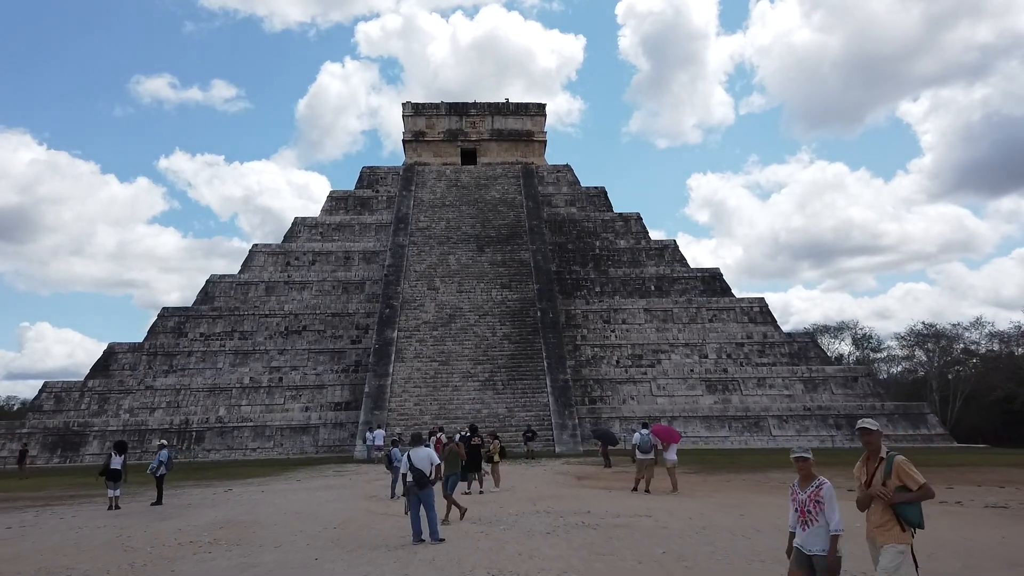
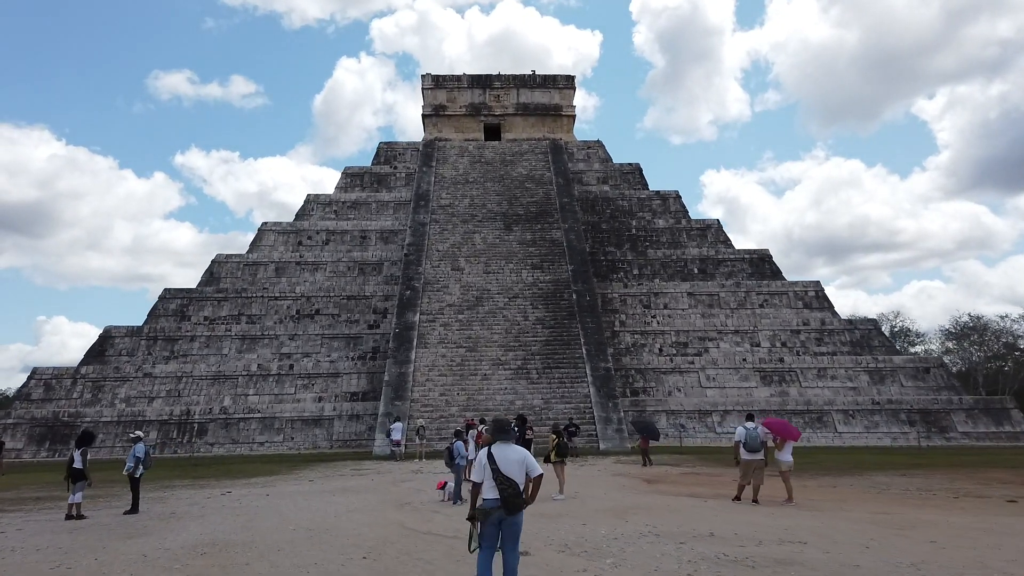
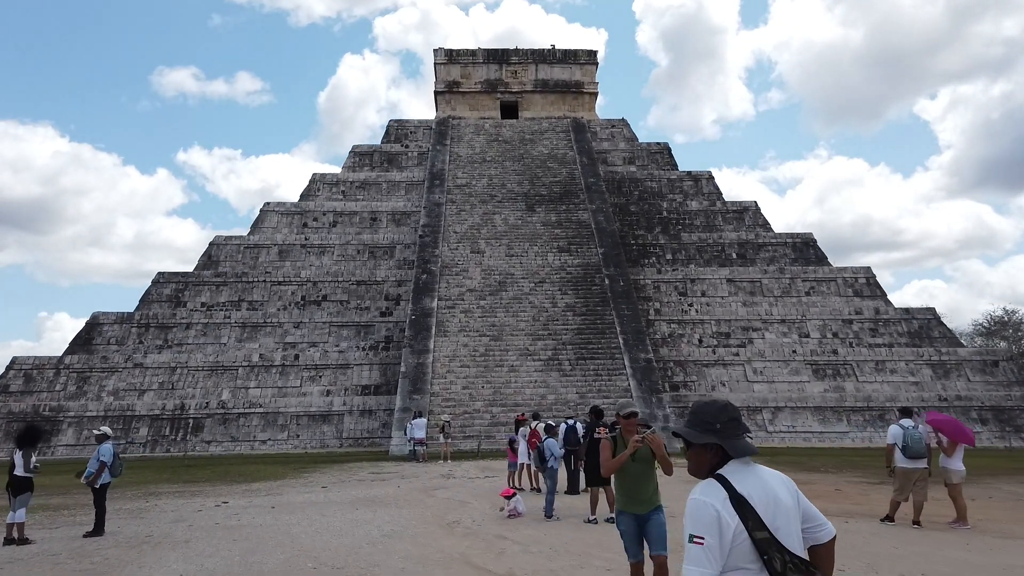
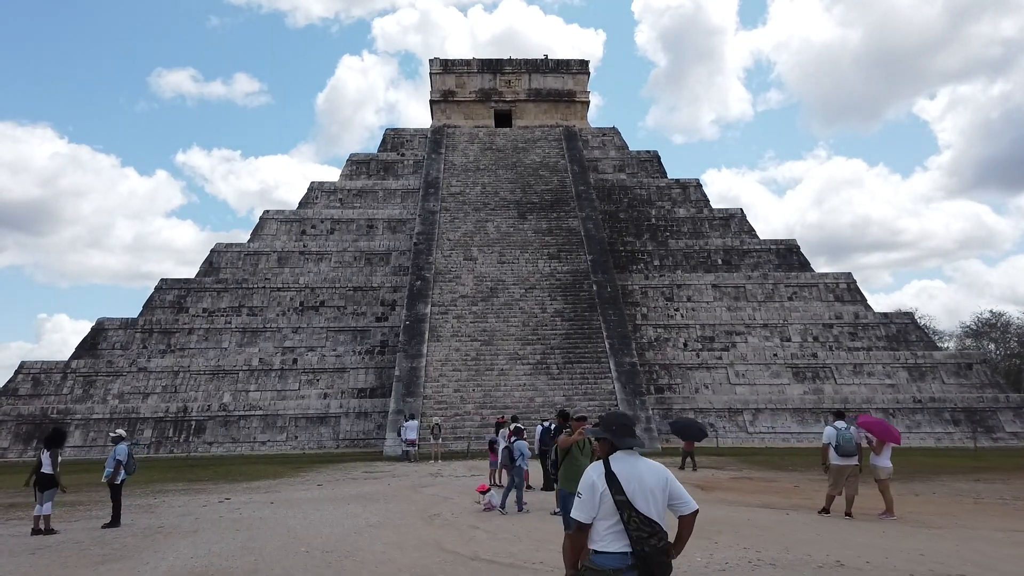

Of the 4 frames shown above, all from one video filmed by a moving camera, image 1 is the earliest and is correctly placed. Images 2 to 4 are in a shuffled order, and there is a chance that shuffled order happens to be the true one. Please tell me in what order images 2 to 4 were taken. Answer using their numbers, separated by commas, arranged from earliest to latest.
2, 4, 3
